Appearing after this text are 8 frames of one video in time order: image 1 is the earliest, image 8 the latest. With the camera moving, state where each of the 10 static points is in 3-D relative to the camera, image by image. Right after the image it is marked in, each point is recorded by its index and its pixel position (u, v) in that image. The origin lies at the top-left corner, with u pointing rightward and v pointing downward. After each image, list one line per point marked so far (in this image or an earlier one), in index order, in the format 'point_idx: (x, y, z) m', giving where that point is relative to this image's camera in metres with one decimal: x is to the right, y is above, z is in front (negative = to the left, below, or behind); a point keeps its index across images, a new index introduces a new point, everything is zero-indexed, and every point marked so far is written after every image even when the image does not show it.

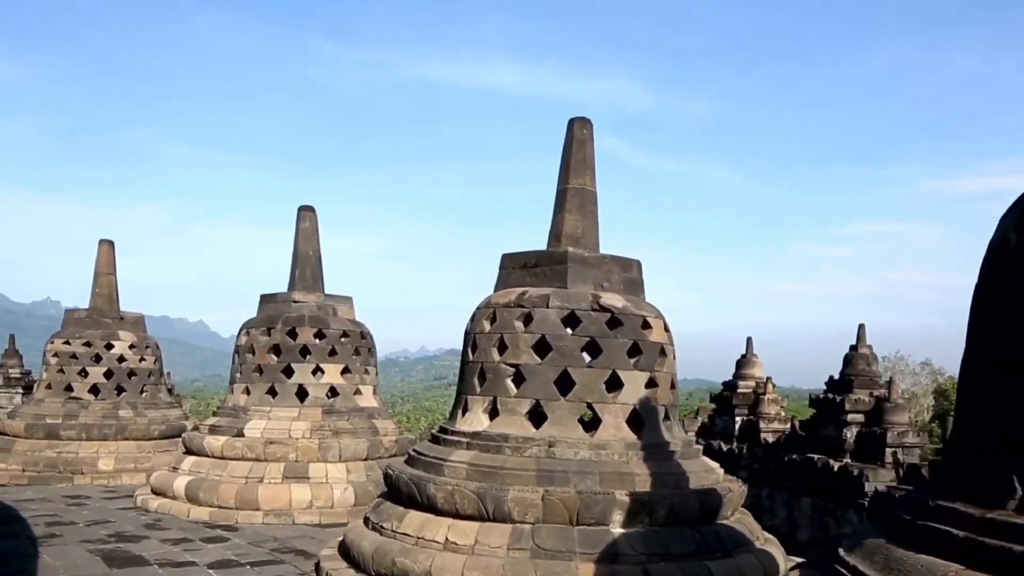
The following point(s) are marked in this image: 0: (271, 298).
0: (-2.5, -0.1, +8.6) m
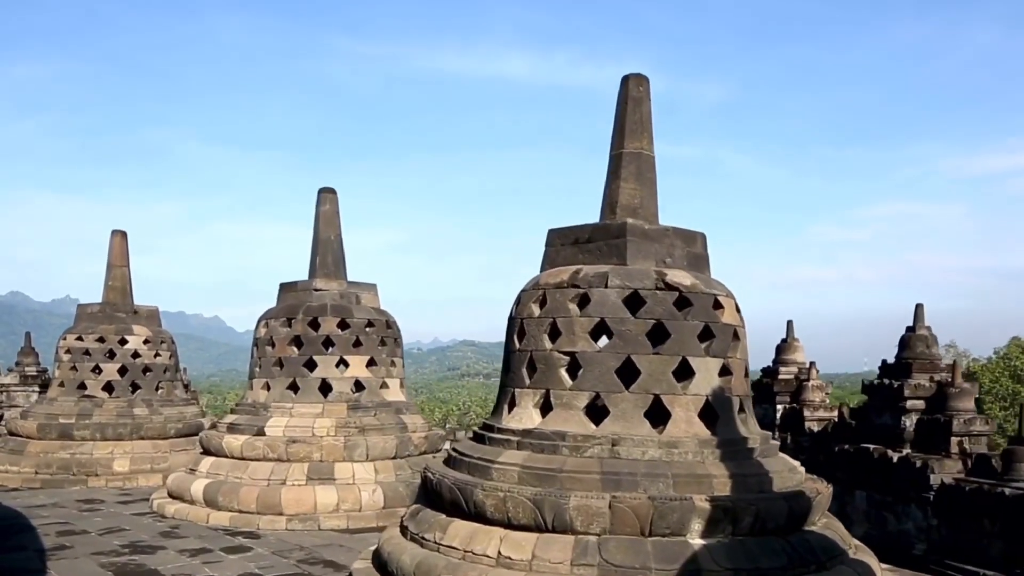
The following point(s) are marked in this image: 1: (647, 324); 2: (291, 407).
0: (-2.2, 0.0, +8.0) m
1: (+0.7, -0.2, +4.5) m
2: (-2.0, -1.1, +7.5) m
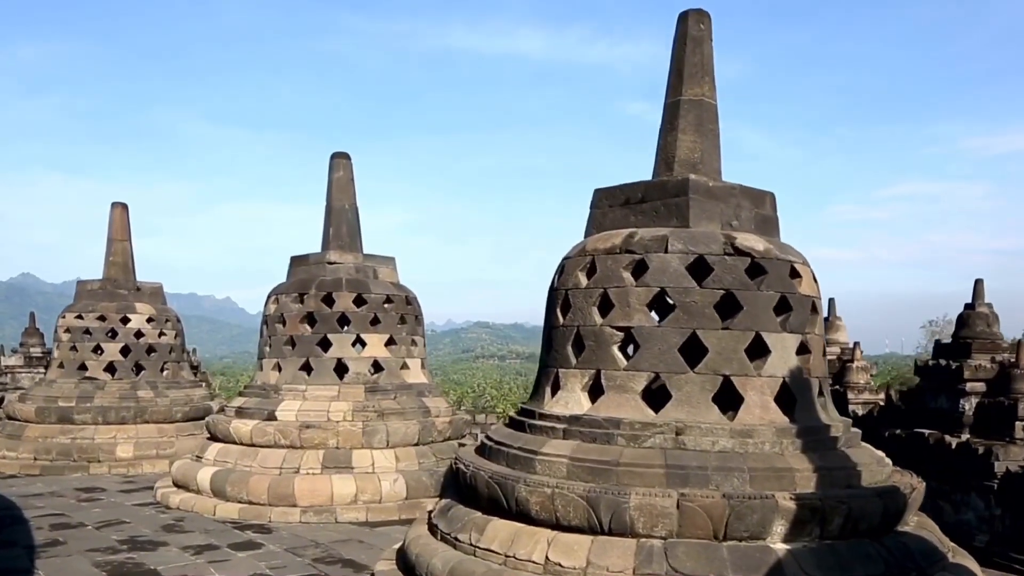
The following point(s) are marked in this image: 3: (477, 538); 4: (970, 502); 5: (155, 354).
0: (-1.9, +0.3, +7.5) m
1: (+1.0, 0.0, +3.9) m
2: (-1.8, -0.9, +6.9) m
3: (-0.2, -1.2, +3.8) m
4: (+4.5, -2.1, +8.1) m
5: (-4.2, -0.8, +9.6) m
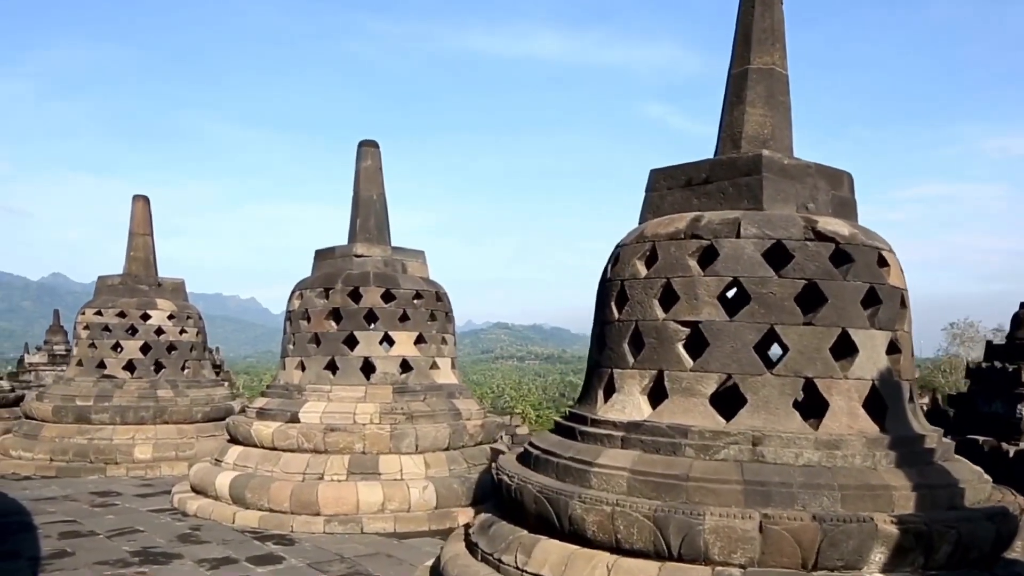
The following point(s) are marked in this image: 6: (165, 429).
0: (-1.6, +0.3, +7.1) m
1: (+1.2, 0.0, +3.4) m
2: (-1.5, -0.8, +6.5) m
3: (+0.1, -1.1, +3.4) m
4: (+4.9, -2.1, +7.6) m
5: (-3.8, -0.7, +9.3) m
6: (-3.7, -1.5, +8.7) m
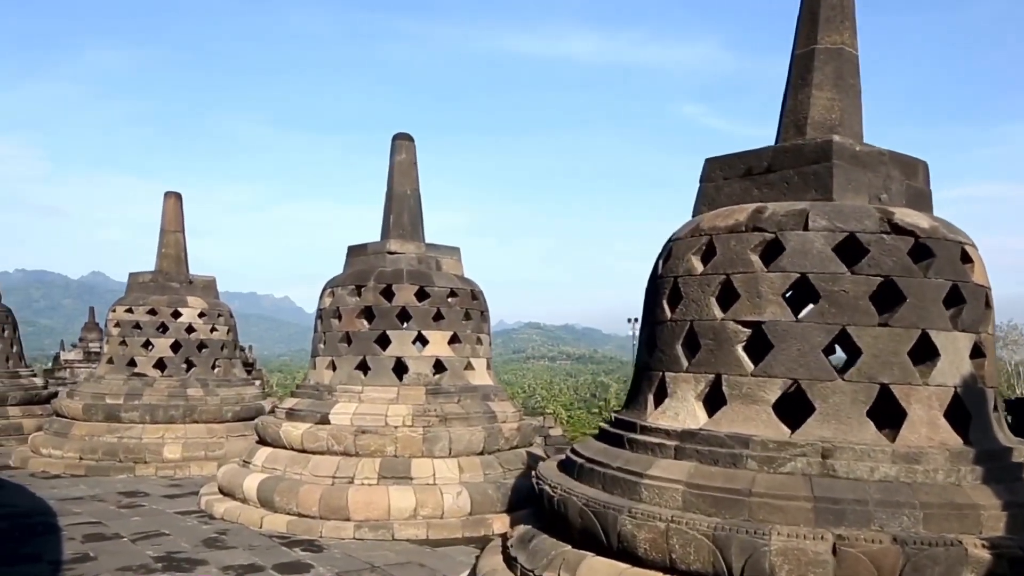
0: (-1.3, +0.3, +6.9) m
1: (+1.3, 0.0, +3.1) m
2: (-1.2, -0.8, +6.3) m
3: (+0.2, -1.1, +3.1) m
4: (+5.2, -2.1, +7.1) m
5: (-3.4, -0.7, +9.2) m
6: (-3.3, -1.5, +8.6) m
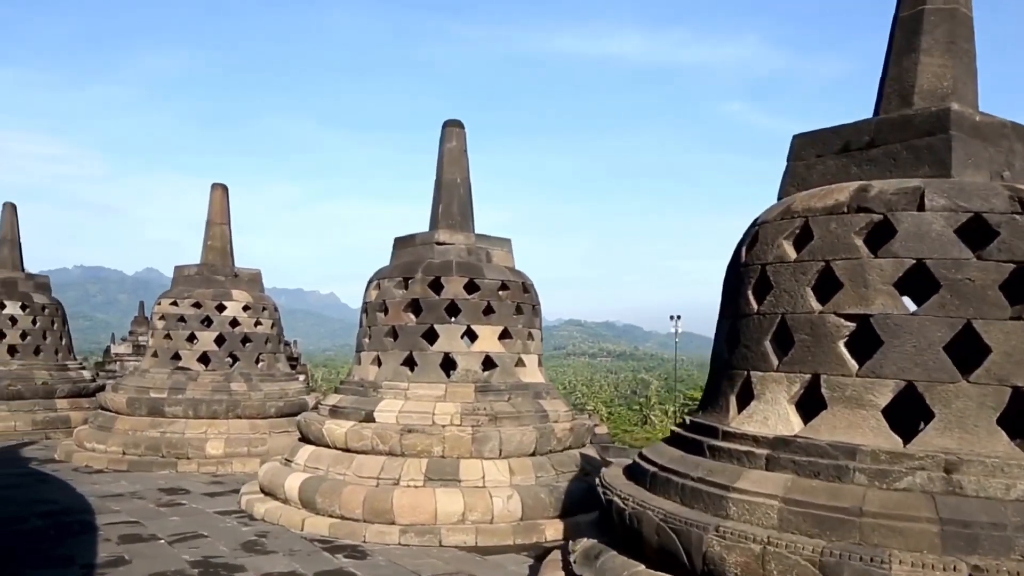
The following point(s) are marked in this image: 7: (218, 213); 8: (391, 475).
0: (-0.8, +0.4, +6.5) m
1: (+1.6, +0.1, +2.6) m
2: (-0.8, -0.7, +6.0) m
3: (+0.4, -1.1, +2.8) m
4: (+5.6, -2.1, +6.5) m
5: (-2.9, -0.6, +9.0) m
6: (-2.8, -1.4, +8.4) m
7: (-3.4, +0.9, +9.4) m
8: (-0.8, -1.3, +5.6) m
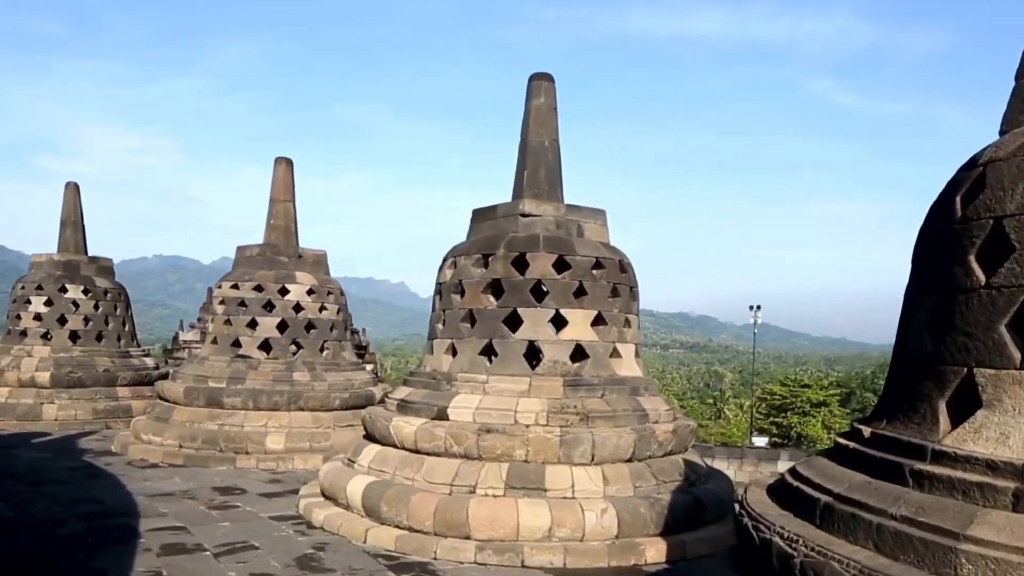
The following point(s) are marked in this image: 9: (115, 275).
0: (-0.2, +0.5, +5.8) m
1: (+1.9, +0.2, +1.7) m
2: (-0.2, -0.6, +5.2) m
3: (+0.8, -1.0, +1.9) m
4: (+6.2, -2.0, +5.2) m
5: (-2.0, -0.4, +8.4) m
6: (-2.0, -1.2, +7.8) m
7: (-2.5, +1.1, +8.8) m
8: (-0.3, -1.1, +4.8) m
9: (-5.0, +0.2, +10.4) m
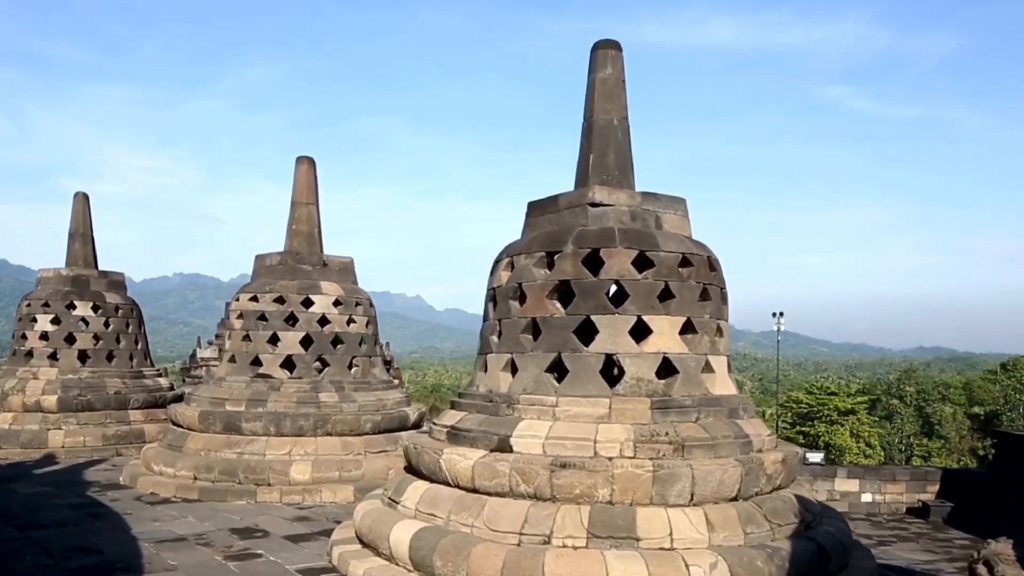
0: (+0.2, +0.5, +4.9) m
1: (+2.2, +0.2, +0.7) m
2: (+0.2, -0.6, +4.3) m
3: (+1.1, -0.9, +1.0) m
4: (+6.6, -1.9, +4.1) m
5: (-1.6, -0.5, +7.5) m
6: (-1.6, -1.3, +6.9) m
7: (-2.0, +0.9, +8.0) m
8: (+0.1, -1.1, +3.9) m
9: (-4.5, 0.0, +9.6) m
